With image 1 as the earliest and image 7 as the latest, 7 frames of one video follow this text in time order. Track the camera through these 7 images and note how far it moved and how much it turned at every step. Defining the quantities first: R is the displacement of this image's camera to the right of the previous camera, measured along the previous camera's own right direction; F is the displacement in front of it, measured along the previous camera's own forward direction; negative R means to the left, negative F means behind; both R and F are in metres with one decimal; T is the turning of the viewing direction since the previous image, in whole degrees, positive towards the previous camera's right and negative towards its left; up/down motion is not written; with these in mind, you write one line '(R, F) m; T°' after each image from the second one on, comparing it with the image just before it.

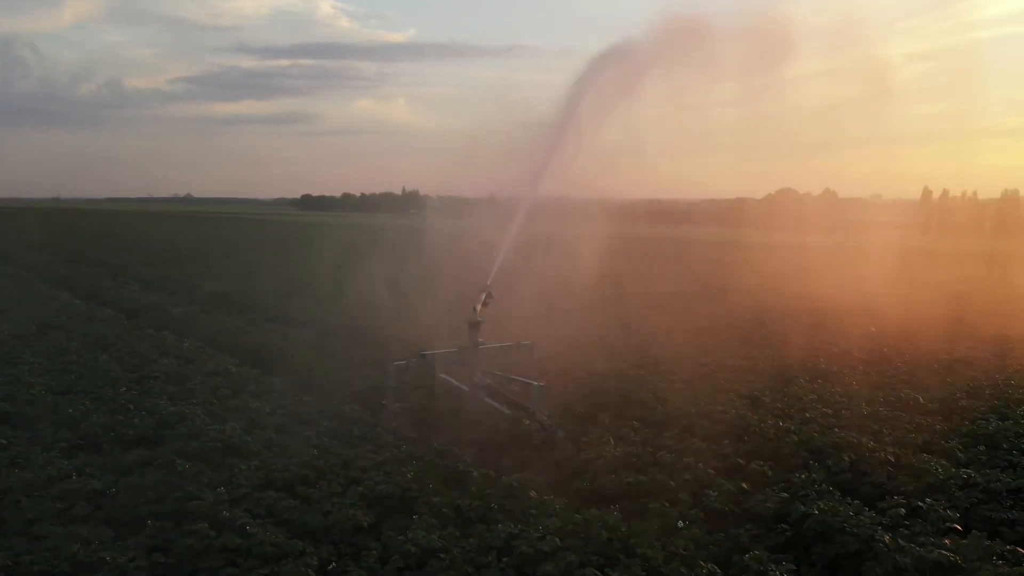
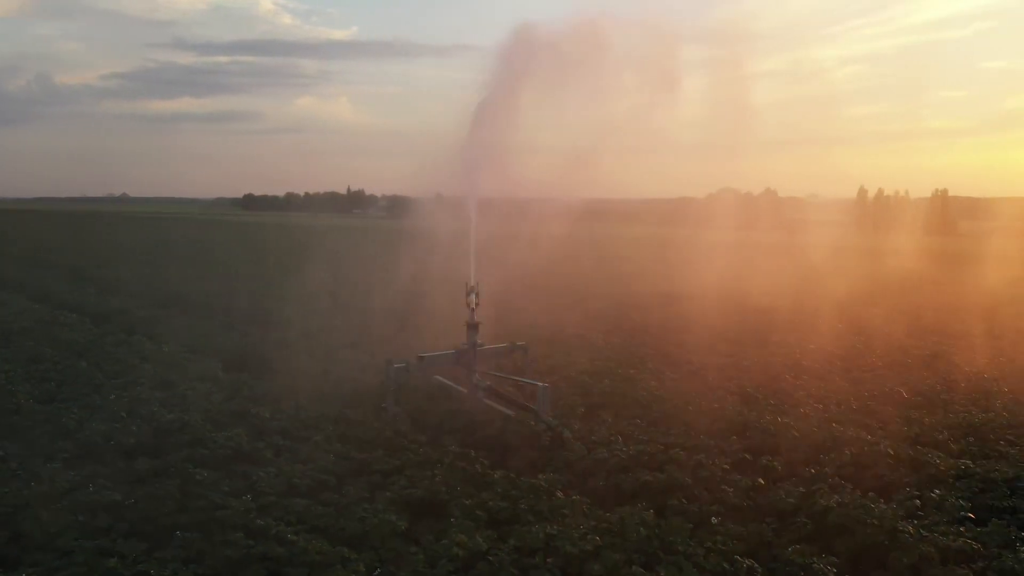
(-0.7, 0.0) m; +4°
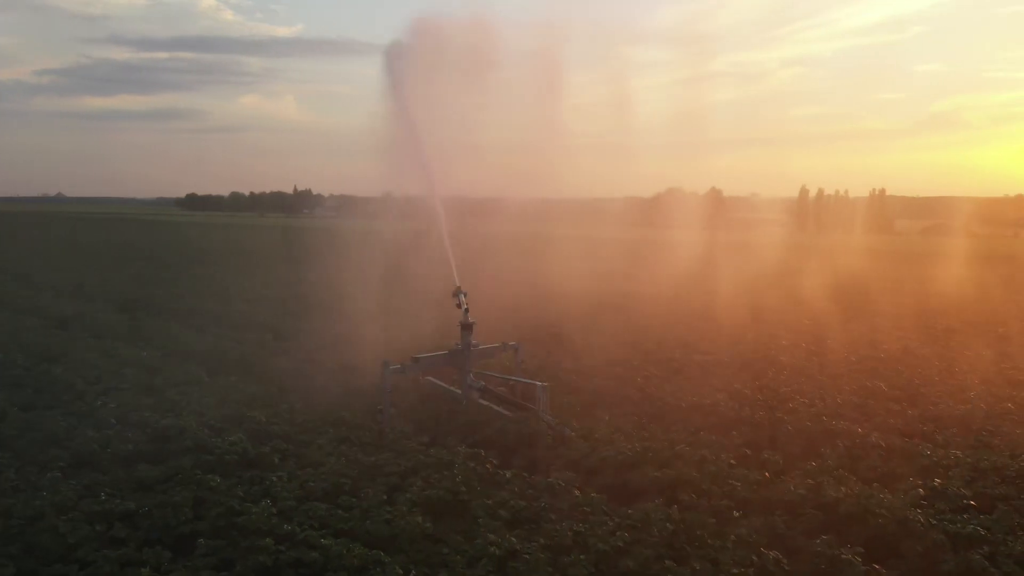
(-0.6, 0.0) m; +4°
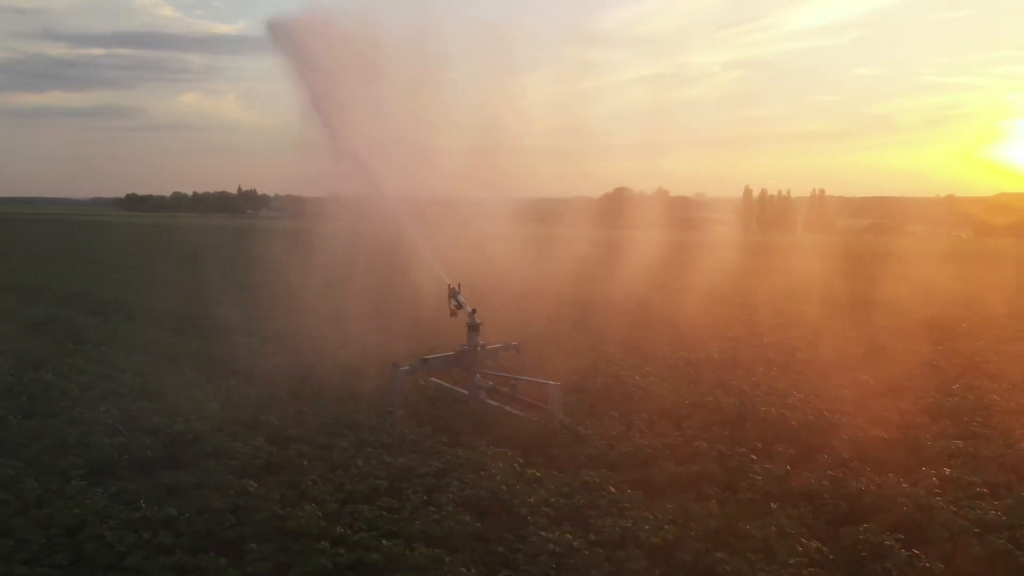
(-0.8, -0.1) m; +4°
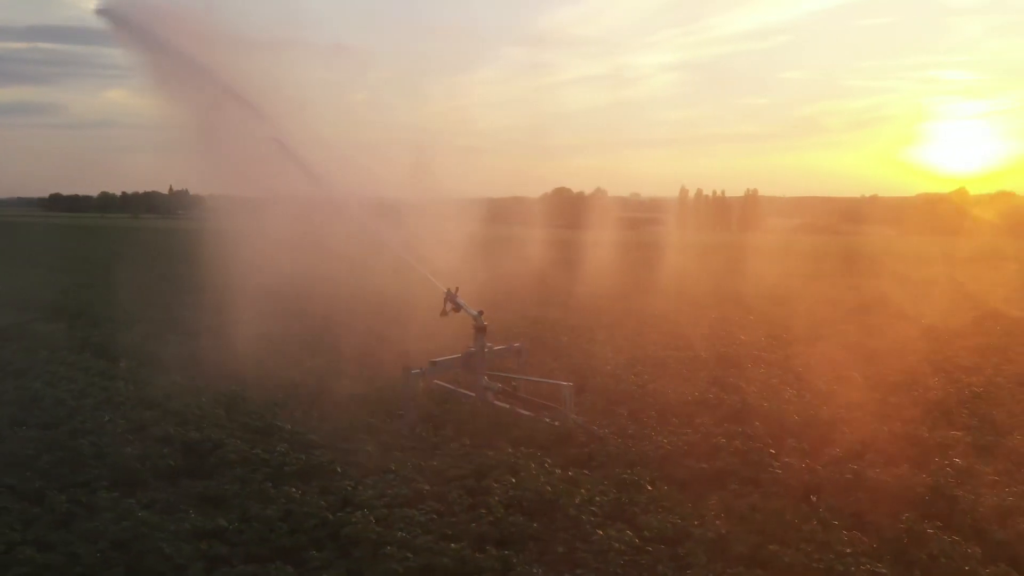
(-0.9, 0.0) m; +4°
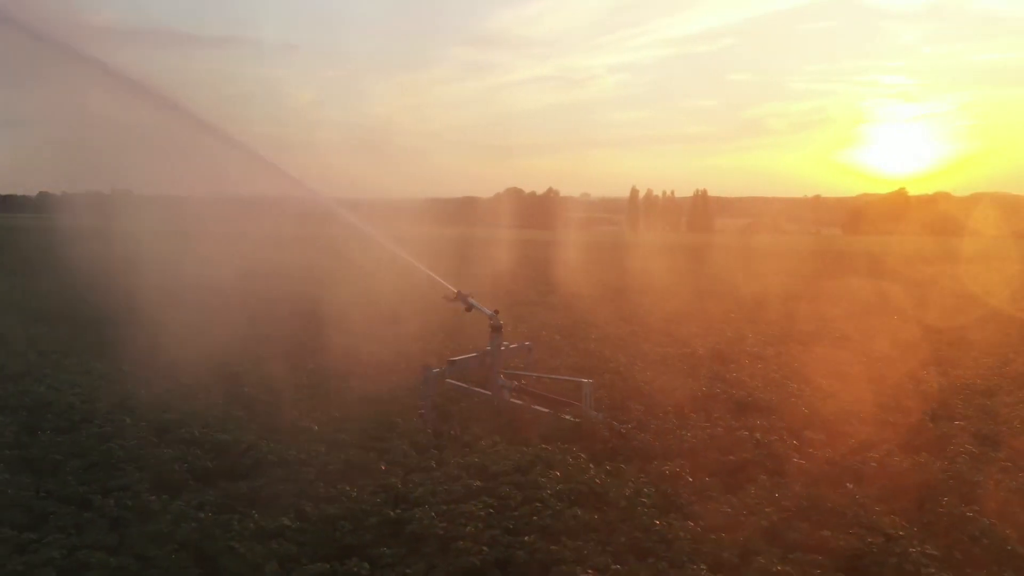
(-0.9, -0.1) m; +3°
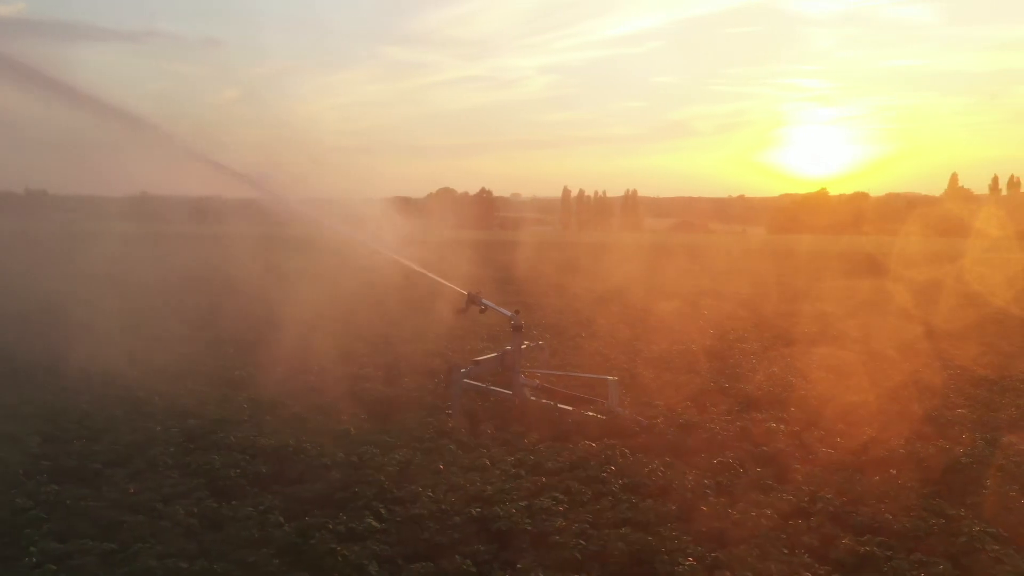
(-1.2, -0.1) m; +5°
